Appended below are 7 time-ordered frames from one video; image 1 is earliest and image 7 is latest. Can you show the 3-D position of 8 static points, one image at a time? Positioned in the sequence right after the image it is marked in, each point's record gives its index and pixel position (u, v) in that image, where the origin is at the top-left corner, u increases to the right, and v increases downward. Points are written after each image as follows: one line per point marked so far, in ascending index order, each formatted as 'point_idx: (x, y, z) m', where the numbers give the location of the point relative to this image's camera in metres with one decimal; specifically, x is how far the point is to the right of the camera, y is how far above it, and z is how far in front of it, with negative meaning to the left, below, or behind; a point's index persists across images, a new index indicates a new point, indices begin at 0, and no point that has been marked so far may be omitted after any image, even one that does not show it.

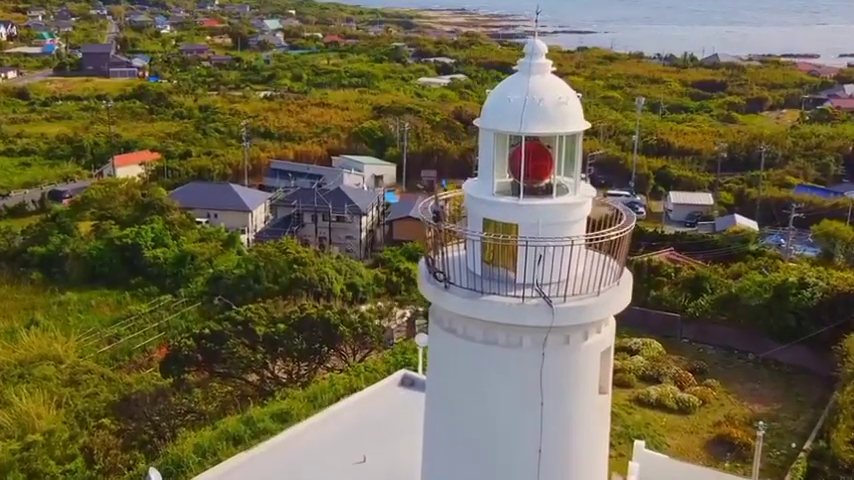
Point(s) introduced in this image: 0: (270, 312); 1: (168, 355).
0: (-2.1, -1.0, +11.5) m
1: (-3.5, -1.5, +11.2) m
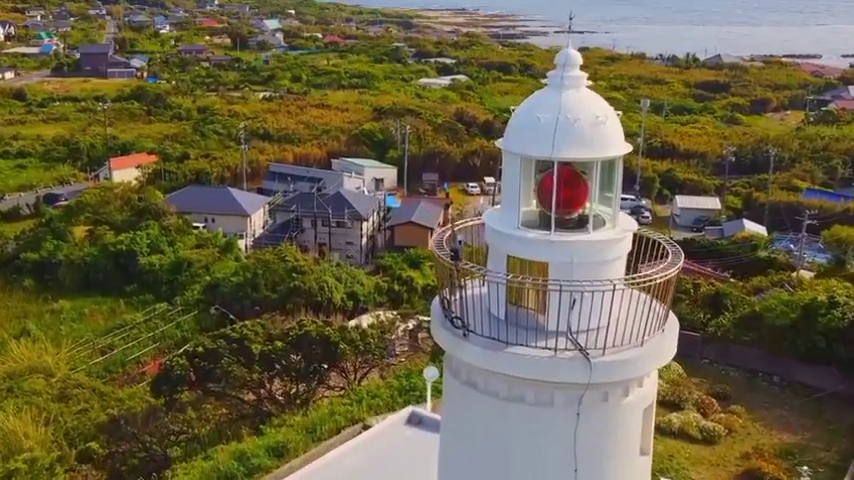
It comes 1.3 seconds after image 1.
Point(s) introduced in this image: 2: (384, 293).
0: (-2.1, -1.1, +10.9) m
1: (-3.4, -1.7, +10.6) m
2: (-1.0, -1.2, +18.8) m
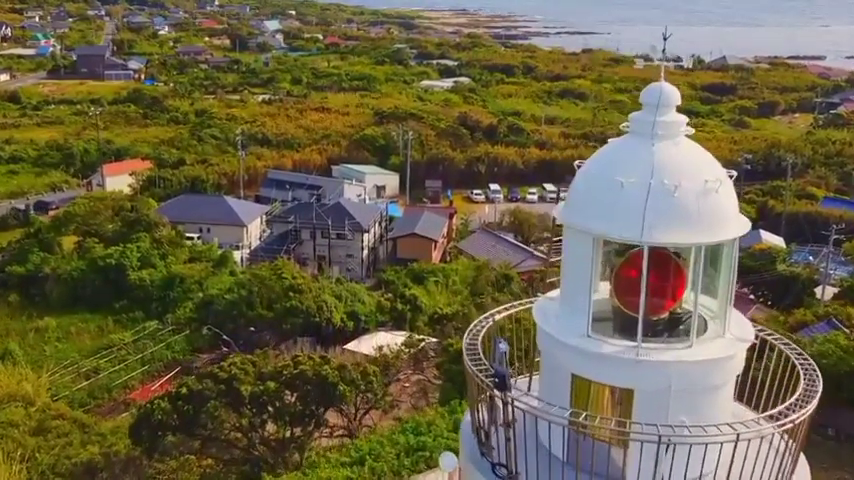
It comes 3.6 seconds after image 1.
0: (-2.0, -1.5, +9.9) m
1: (-3.3, -2.0, +9.6) m
2: (-0.9, -1.5, +17.8) m
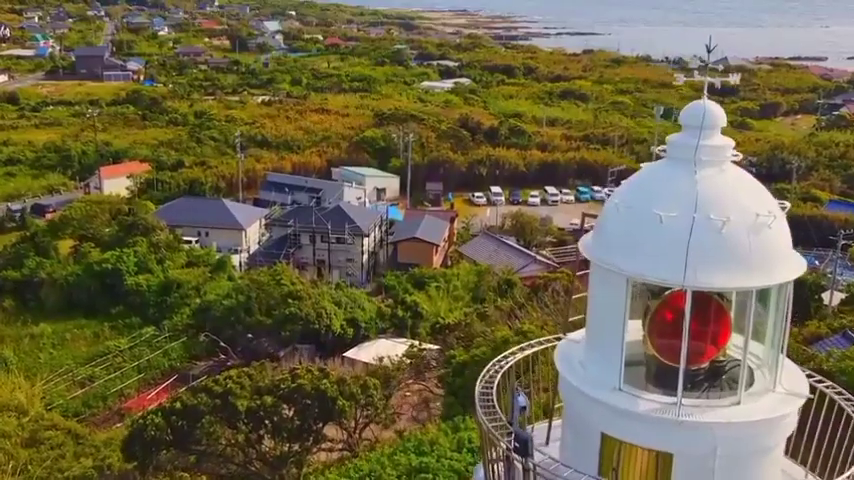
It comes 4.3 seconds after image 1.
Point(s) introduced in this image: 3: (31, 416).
0: (-2.0, -1.6, +9.6) m
1: (-3.3, -2.1, +9.3) m
2: (-0.8, -1.6, +17.5) m
3: (-6.4, -2.9, +13.8) m
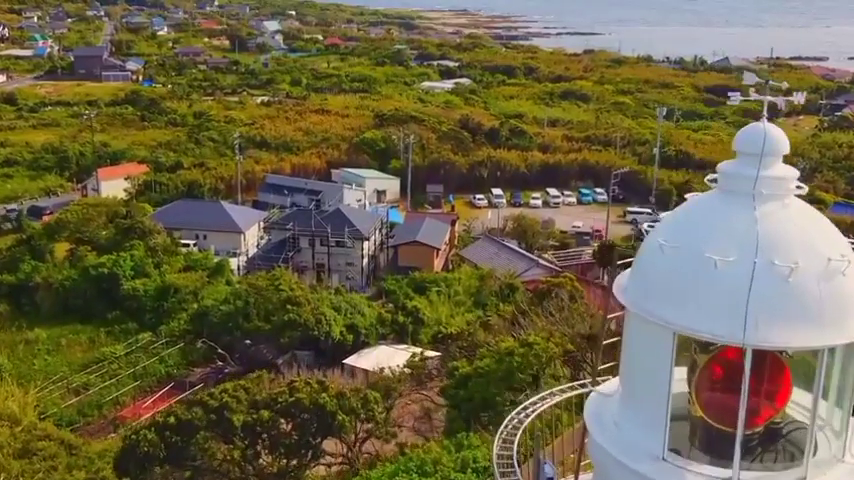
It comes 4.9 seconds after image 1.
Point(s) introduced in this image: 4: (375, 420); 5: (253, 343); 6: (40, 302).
0: (-1.9, -1.7, +9.3) m
1: (-3.3, -2.2, +9.0) m
2: (-0.8, -1.7, +17.2) m
3: (-6.4, -3.0, +13.5) m
4: (-0.6, -2.0, +9.6) m
5: (-3.5, -2.1, +16.9) m
6: (-9.0, -1.5, +19.7) m
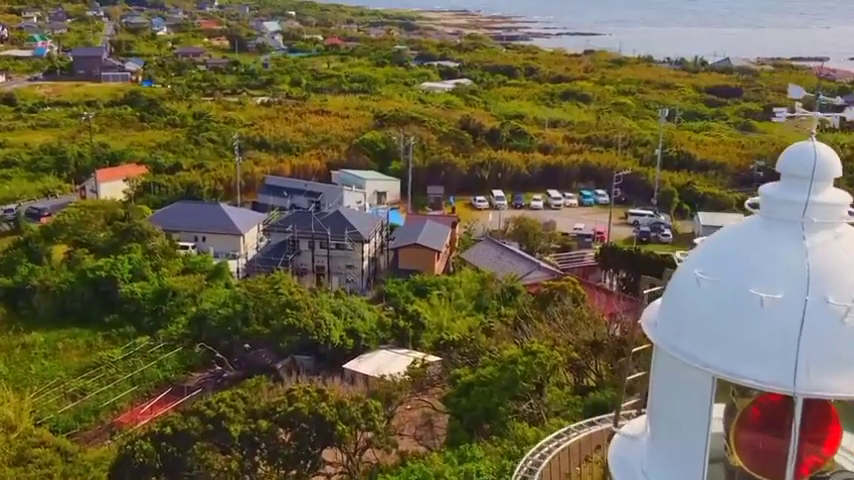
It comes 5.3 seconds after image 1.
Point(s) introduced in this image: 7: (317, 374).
0: (-1.9, -1.7, +9.1) m
1: (-3.2, -2.3, +8.8) m
2: (-0.8, -1.8, +17.0) m
3: (-6.4, -3.0, +13.3) m
4: (-0.6, -2.1, +9.4) m
5: (-3.4, -2.1, +16.7) m
6: (-9.0, -1.5, +19.5) m
7: (-2.1, -2.5, +16.0) m
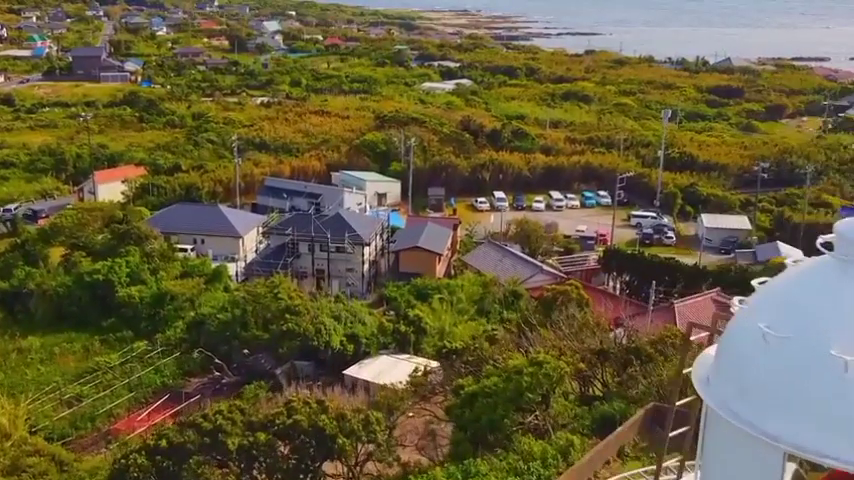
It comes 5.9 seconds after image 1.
0: (-1.9, -1.8, +8.9) m
1: (-3.2, -2.4, +8.6) m
2: (-0.8, -1.8, +16.8) m
3: (-6.4, -3.1, +13.0) m
4: (-0.5, -2.2, +9.2) m
5: (-3.4, -2.2, +16.5) m
6: (-9.0, -1.6, +19.3) m
7: (-2.0, -2.6, +15.8) m
